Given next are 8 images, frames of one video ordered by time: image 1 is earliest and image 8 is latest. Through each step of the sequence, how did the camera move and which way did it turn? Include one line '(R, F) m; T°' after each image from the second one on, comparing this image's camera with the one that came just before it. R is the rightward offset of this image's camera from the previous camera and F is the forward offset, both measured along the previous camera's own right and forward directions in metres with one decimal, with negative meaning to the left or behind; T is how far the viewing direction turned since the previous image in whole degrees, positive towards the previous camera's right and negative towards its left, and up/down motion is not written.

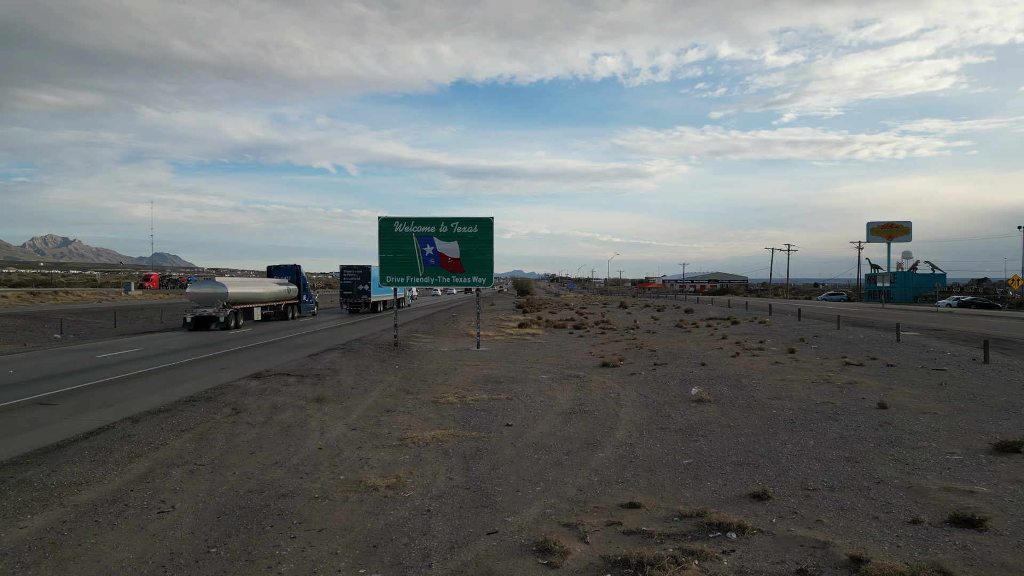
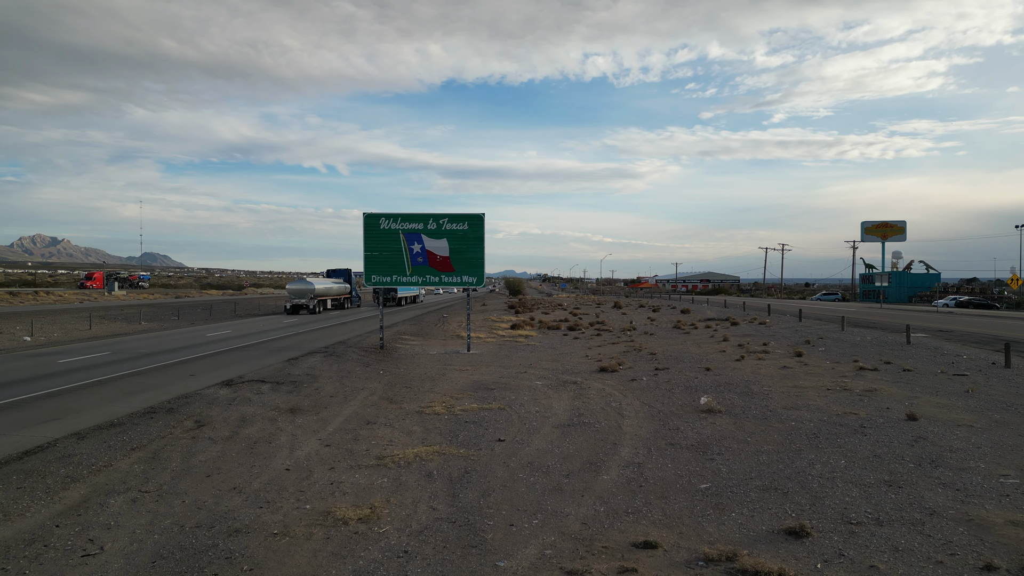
(0.0, +1.1) m; +1°
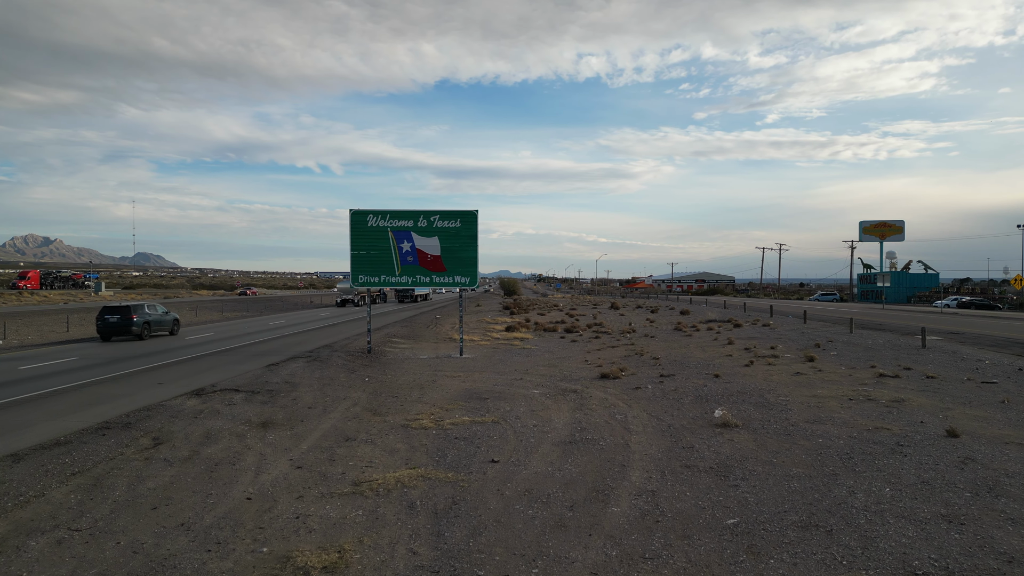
(0.0, +1.1) m; 0°
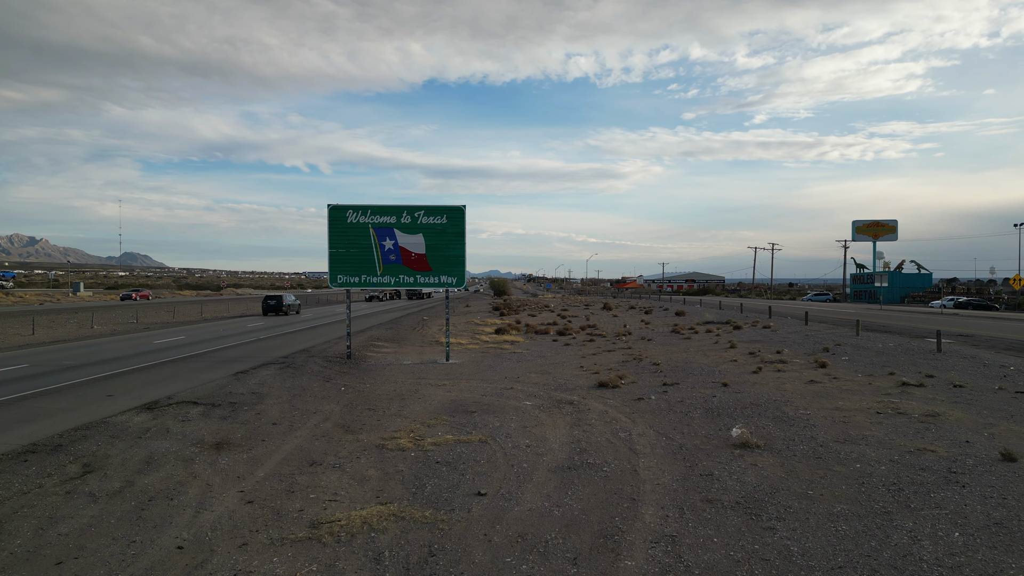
(0.0, +1.3) m; +1°
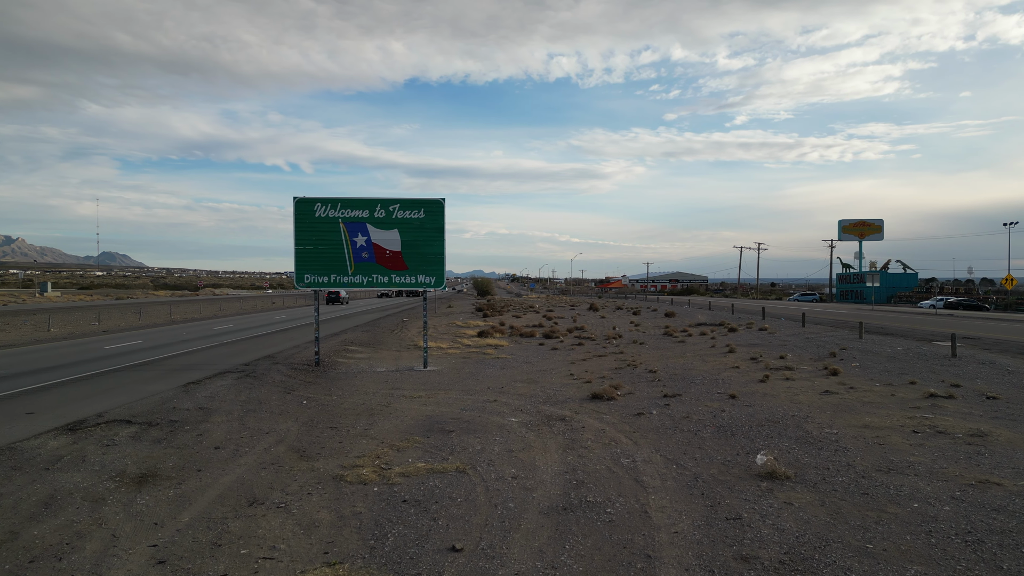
(0.0, +1.5) m; +1°
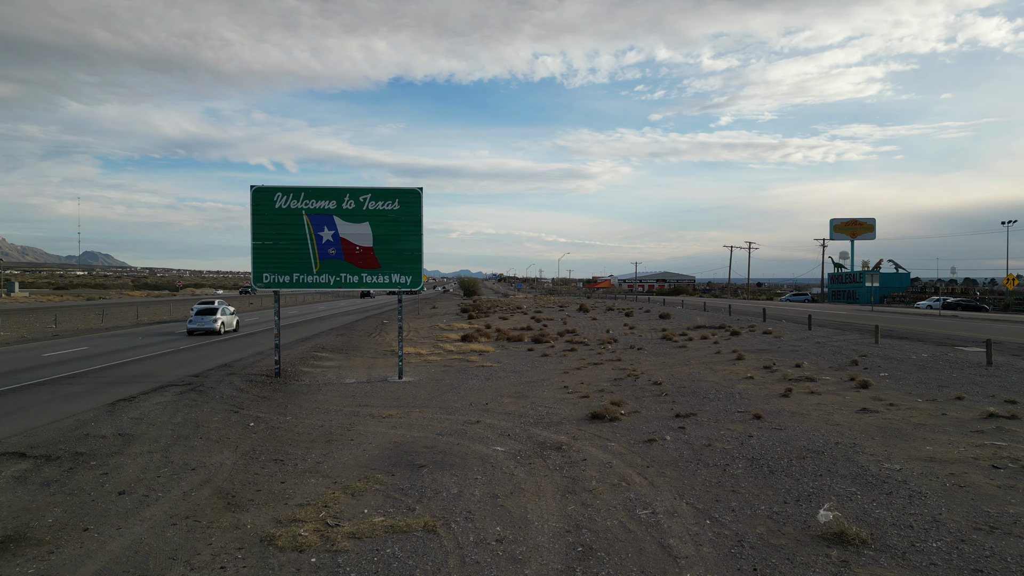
(0.0, +1.9) m; +1°
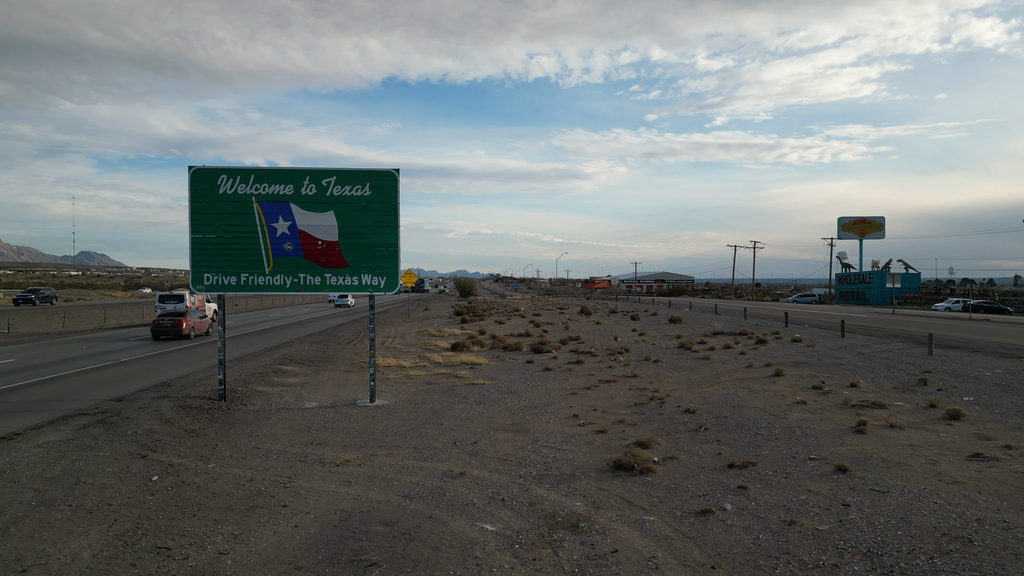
(0.0, +2.8) m; 0°
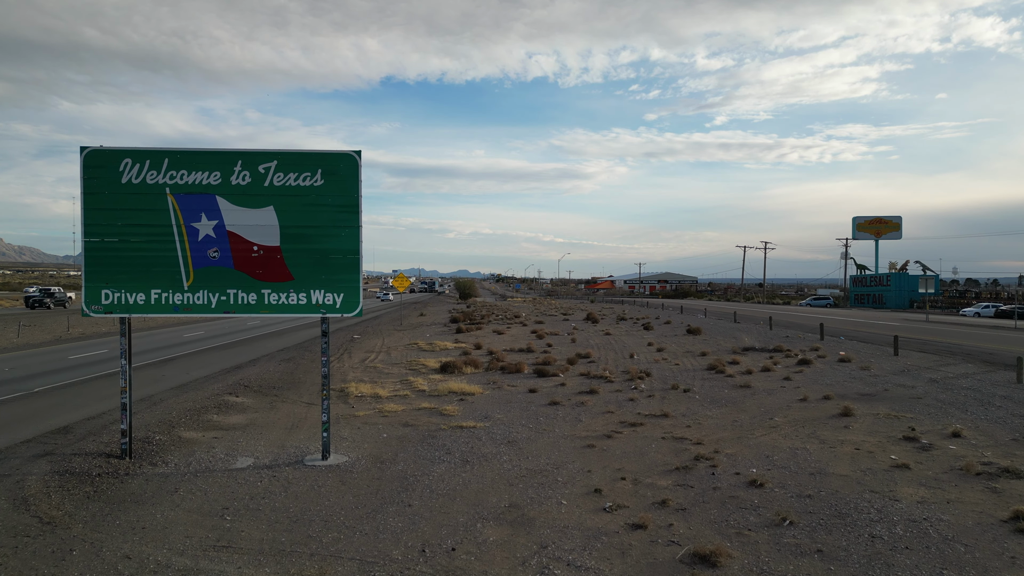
(0.0, +3.2) m; 0°
